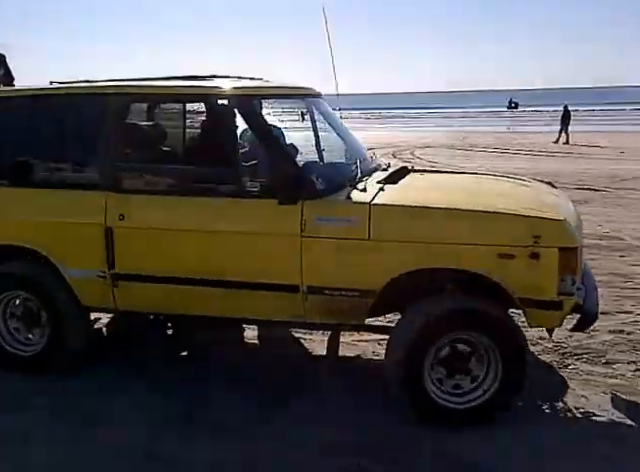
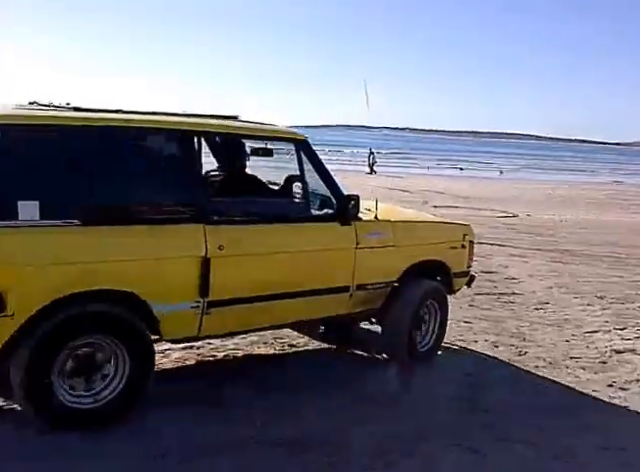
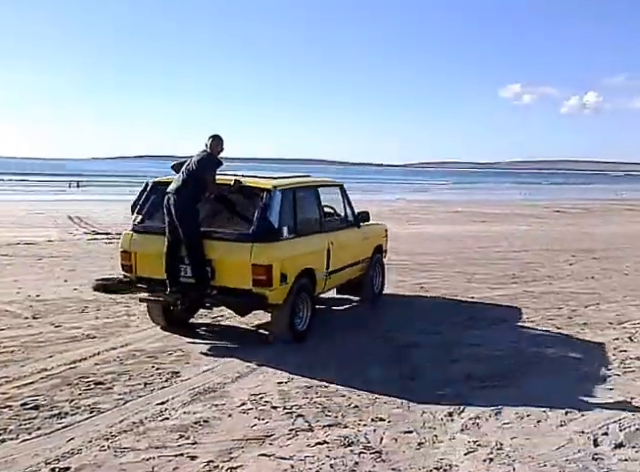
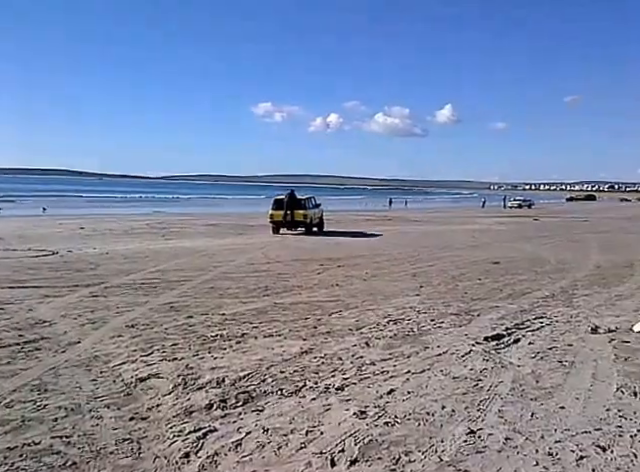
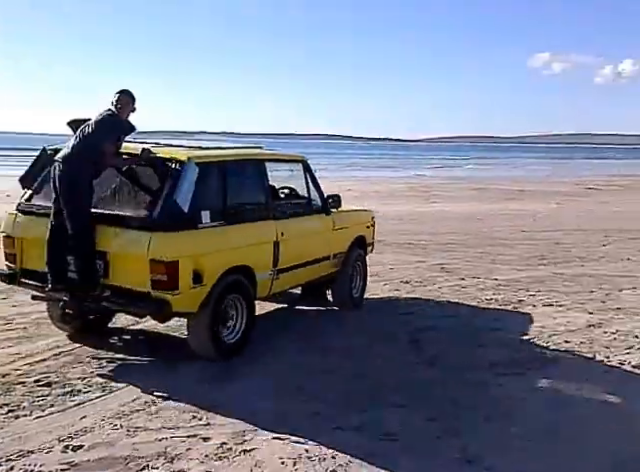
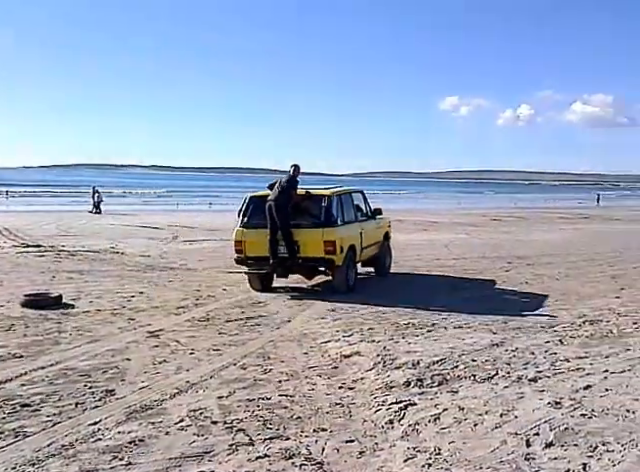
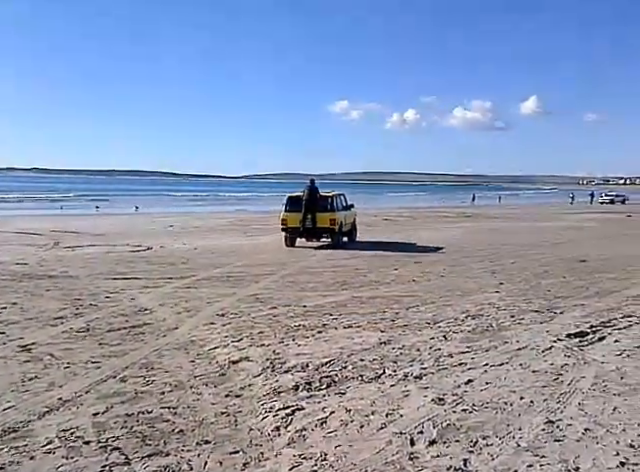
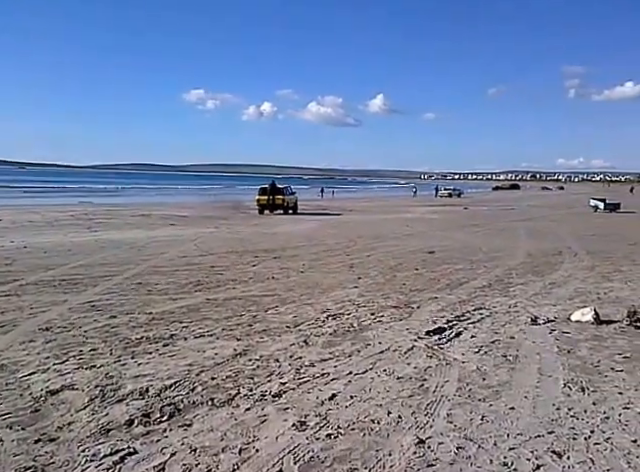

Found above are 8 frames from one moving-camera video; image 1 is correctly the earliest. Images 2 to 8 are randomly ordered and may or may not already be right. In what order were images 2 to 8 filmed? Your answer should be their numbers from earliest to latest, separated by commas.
2, 5, 3, 6, 7, 4, 8
